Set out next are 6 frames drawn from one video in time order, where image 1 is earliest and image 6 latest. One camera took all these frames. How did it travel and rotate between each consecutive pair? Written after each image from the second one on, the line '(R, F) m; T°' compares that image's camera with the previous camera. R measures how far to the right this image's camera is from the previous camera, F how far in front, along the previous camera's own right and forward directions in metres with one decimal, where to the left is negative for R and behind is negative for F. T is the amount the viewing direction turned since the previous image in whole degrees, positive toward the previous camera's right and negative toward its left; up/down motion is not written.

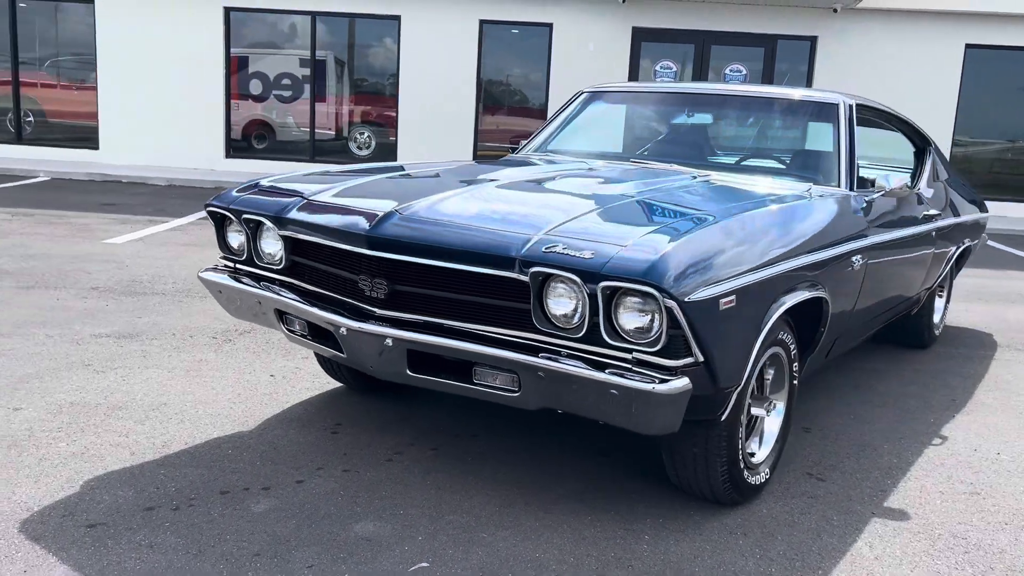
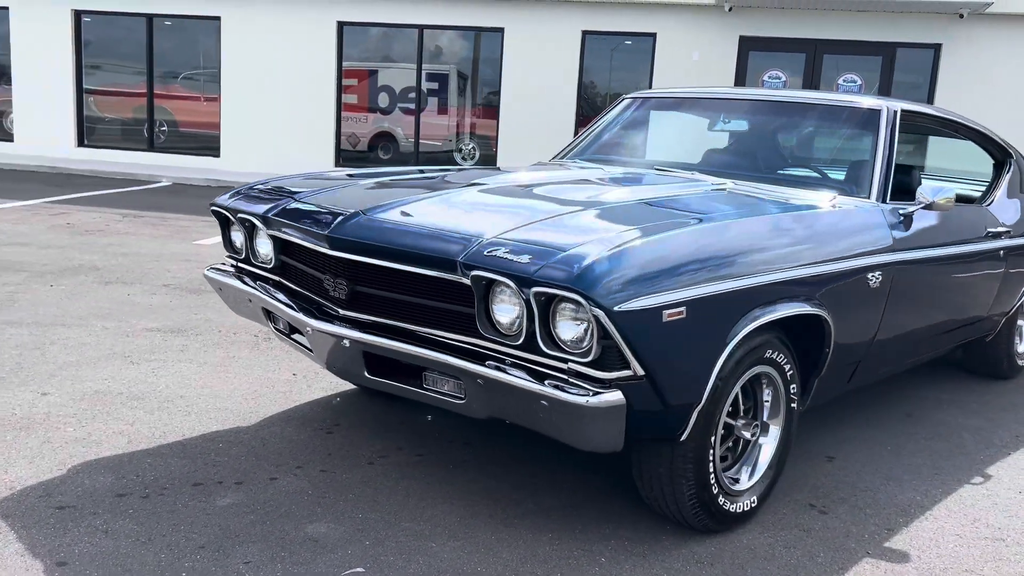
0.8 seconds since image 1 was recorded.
(+0.6, +0.1) m; -8°
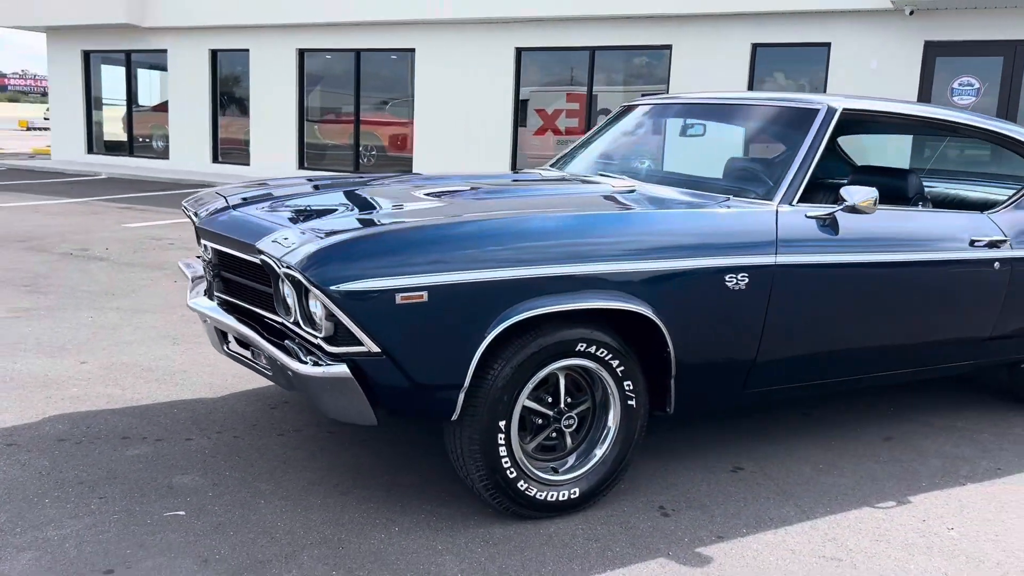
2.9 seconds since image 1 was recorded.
(+1.5, 0.0) m; -16°
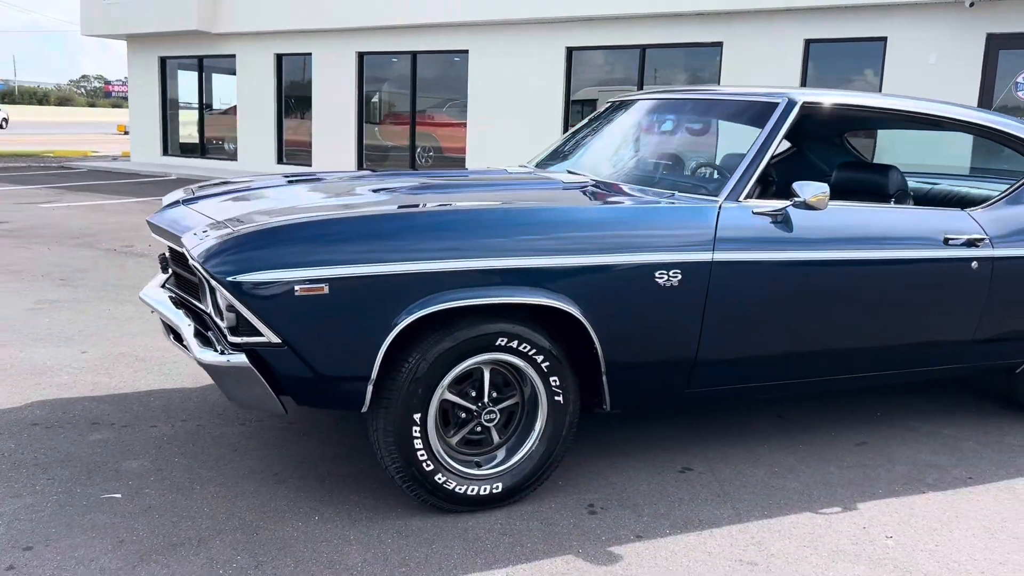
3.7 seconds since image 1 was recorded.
(+0.6, 0.0) m; -5°
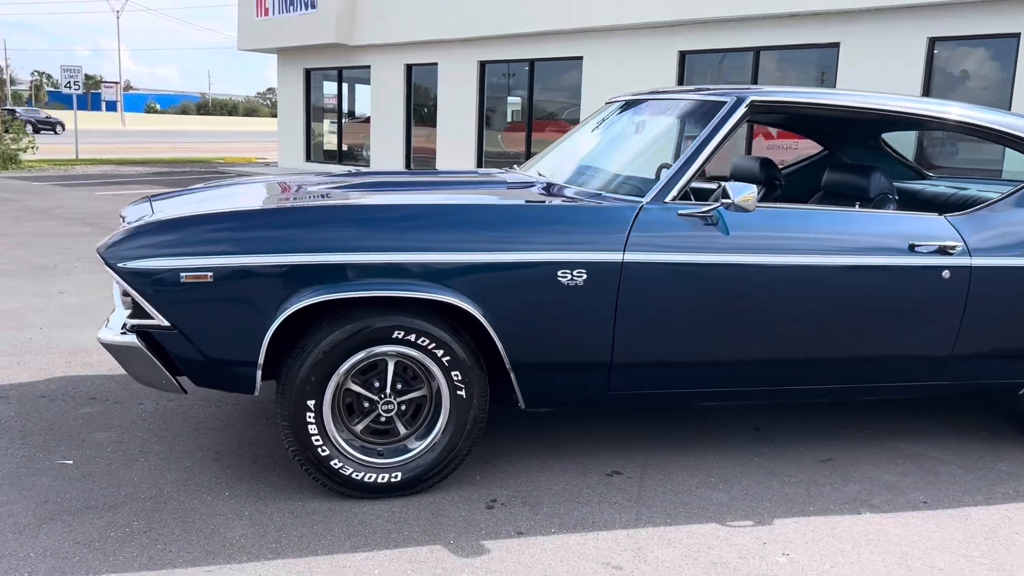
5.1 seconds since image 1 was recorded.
(+0.9, 0.0) m; -10°
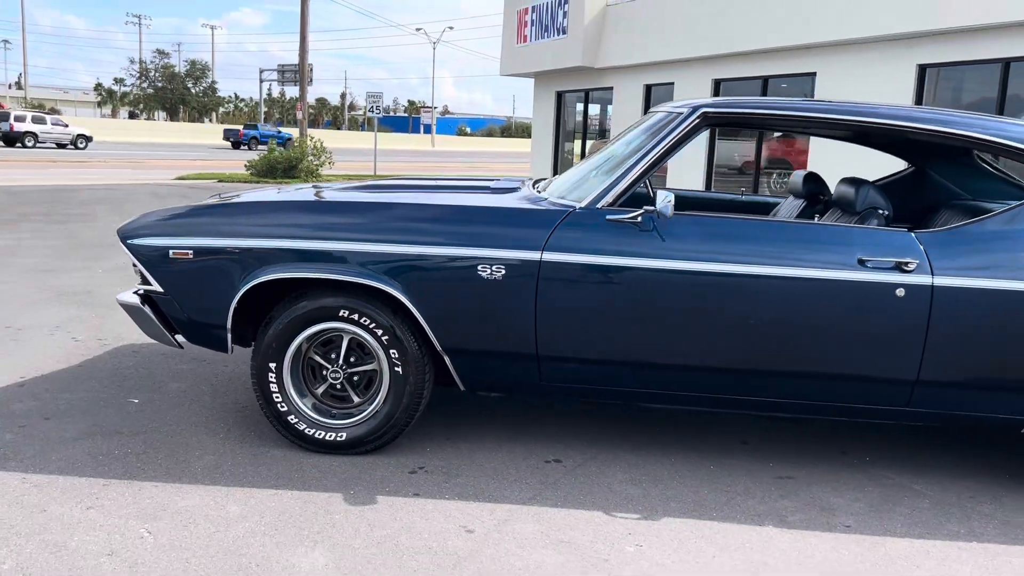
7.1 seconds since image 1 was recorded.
(+1.4, -0.1) m; -18°
